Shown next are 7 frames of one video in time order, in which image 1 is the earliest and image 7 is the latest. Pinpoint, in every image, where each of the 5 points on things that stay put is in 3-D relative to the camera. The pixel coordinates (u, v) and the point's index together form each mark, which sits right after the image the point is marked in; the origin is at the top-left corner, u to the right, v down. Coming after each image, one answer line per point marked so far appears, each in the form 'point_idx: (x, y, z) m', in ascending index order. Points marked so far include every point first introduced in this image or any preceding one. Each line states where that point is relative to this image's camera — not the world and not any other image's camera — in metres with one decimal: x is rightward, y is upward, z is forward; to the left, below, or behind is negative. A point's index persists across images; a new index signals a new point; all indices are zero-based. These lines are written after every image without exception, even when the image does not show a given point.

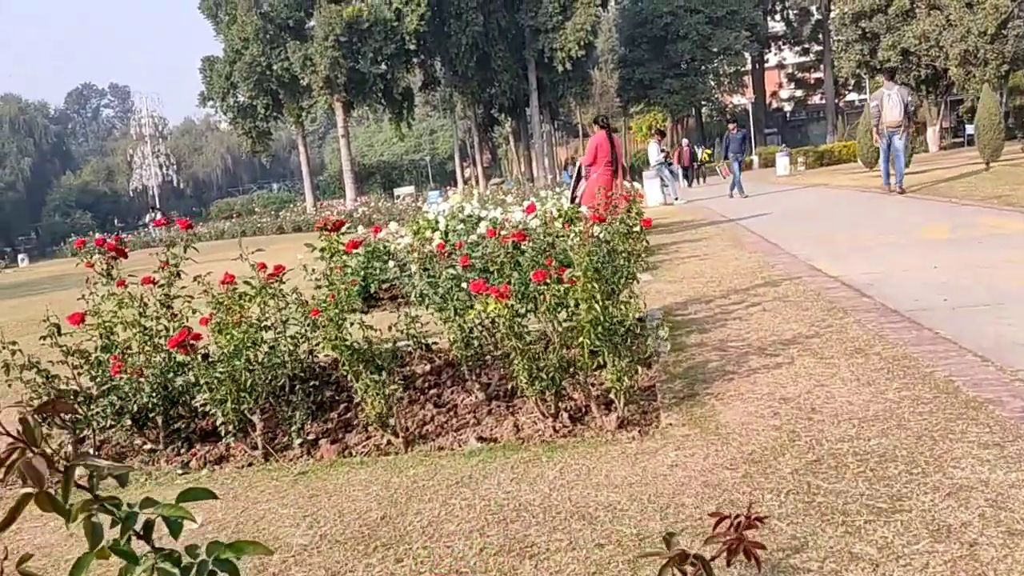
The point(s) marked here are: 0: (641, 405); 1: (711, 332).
0: (+0.7, -0.6, +4.7) m
1: (+1.3, -0.3, +6.0) m
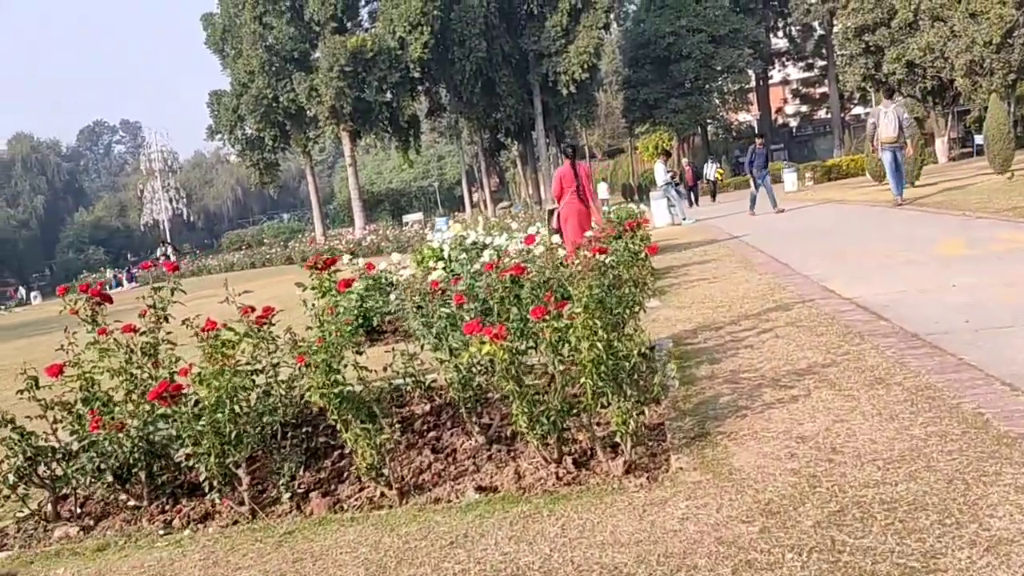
0: (+0.7, -0.8, +4.4) m
1: (+1.3, -0.5, +5.8) m
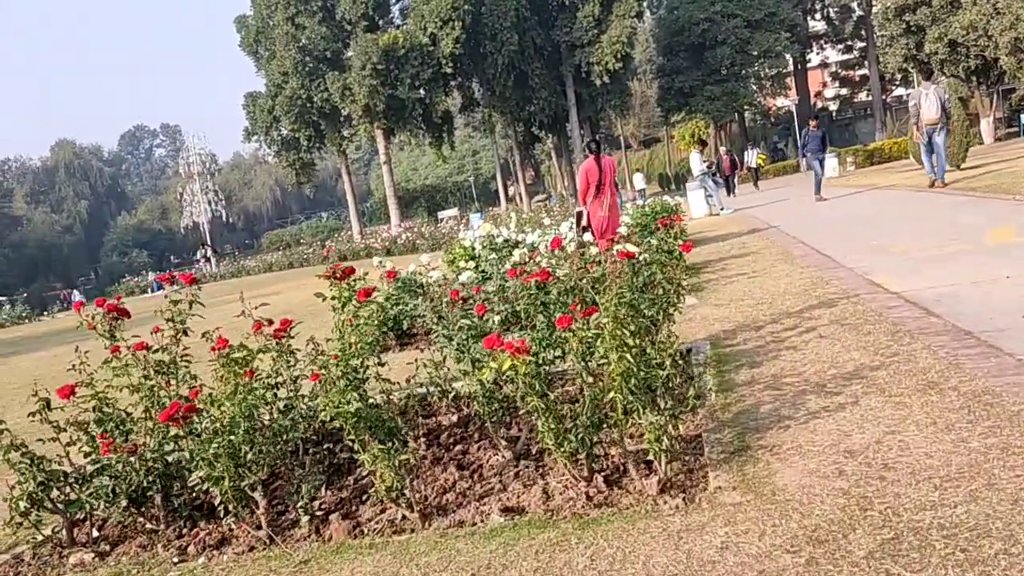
0: (+0.8, -0.8, +4.1) m
1: (+1.5, -0.5, +5.5) m
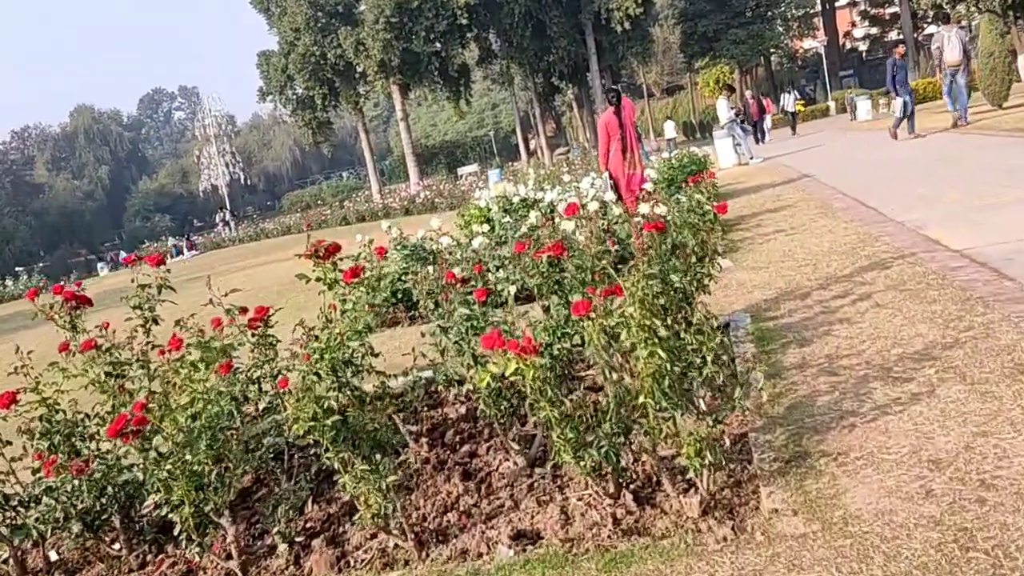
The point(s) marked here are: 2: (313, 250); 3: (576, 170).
0: (+0.8, -0.7, +3.5) m
1: (+1.6, -0.3, +4.8) m
2: (-1.0, +0.2, +4.5) m
3: (+1.4, +2.5, +19.1) m
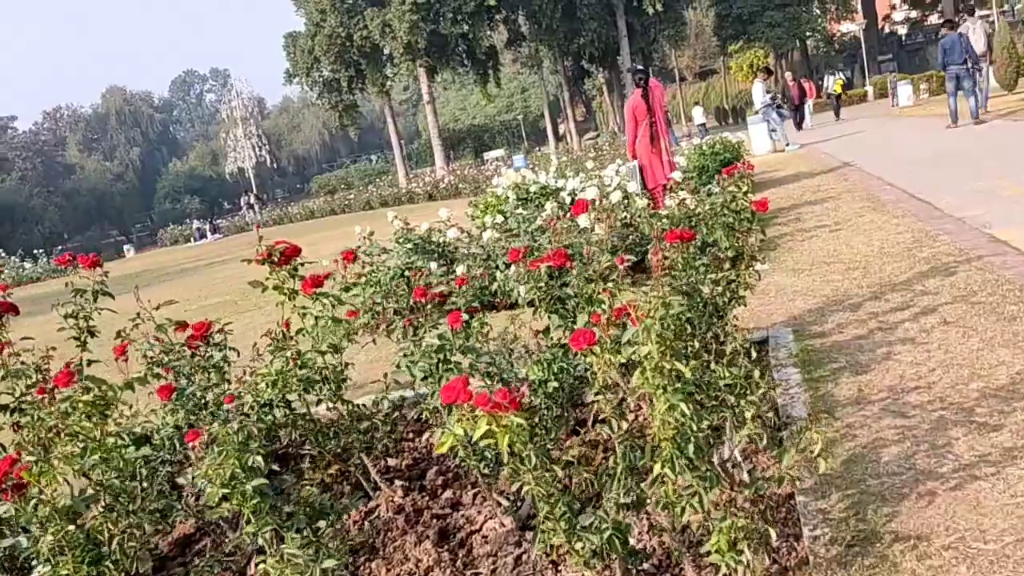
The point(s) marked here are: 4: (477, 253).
0: (+0.8, -0.8, +2.7) m
1: (+1.6, -0.4, +3.9) m
2: (-1.0, +0.1, +3.8) m
3: (+1.8, +2.7, +18.2) m
4: (-0.3, +0.3, +7.7) m
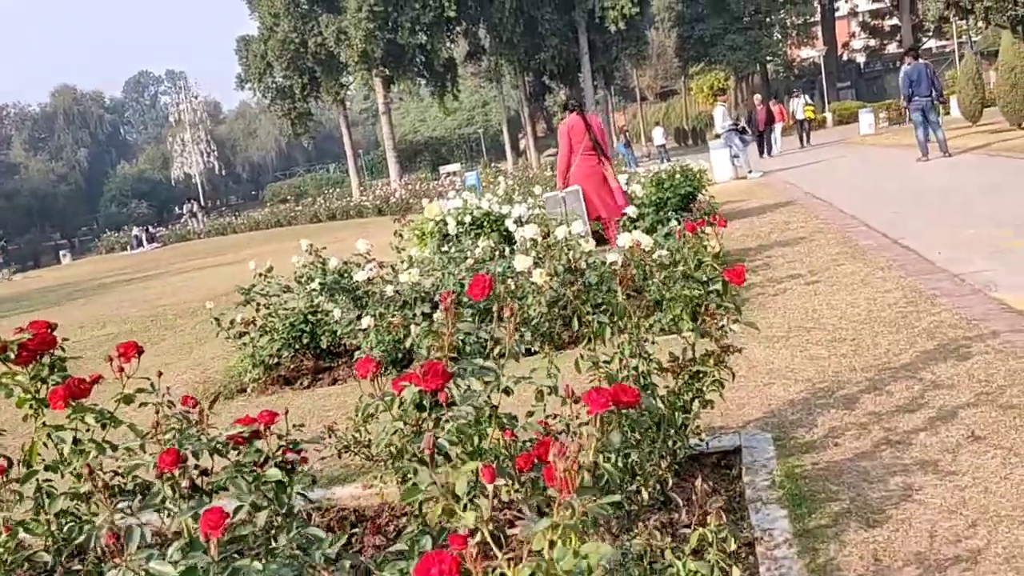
0: (+0.4, -1.1, +1.5) m
1: (+1.2, -0.8, +2.8) m
2: (-1.4, -0.2, +2.5) m
3: (+0.8, +2.1, +17.1) m
4: (-0.9, -0.1, +6.4) m
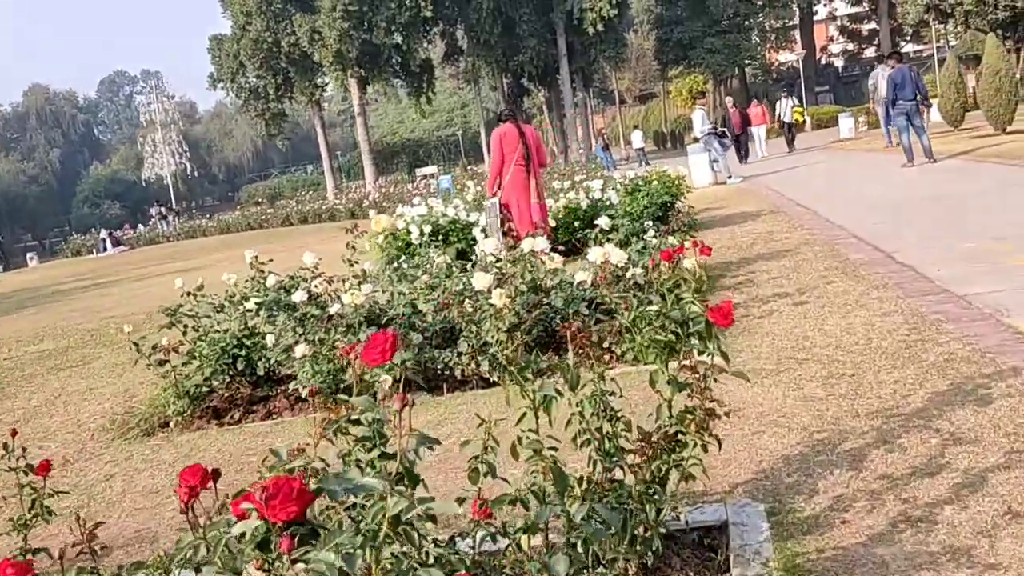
0: (+0.3, -1.3, +0.8) m
1: (+1.0, -0.9, +2.1) m
2: (-1.6, -0.3, +1.8) m
3: (+0.3, +1.9, +16.5) m
4: (-1.1, -0.2, +5.7) m
